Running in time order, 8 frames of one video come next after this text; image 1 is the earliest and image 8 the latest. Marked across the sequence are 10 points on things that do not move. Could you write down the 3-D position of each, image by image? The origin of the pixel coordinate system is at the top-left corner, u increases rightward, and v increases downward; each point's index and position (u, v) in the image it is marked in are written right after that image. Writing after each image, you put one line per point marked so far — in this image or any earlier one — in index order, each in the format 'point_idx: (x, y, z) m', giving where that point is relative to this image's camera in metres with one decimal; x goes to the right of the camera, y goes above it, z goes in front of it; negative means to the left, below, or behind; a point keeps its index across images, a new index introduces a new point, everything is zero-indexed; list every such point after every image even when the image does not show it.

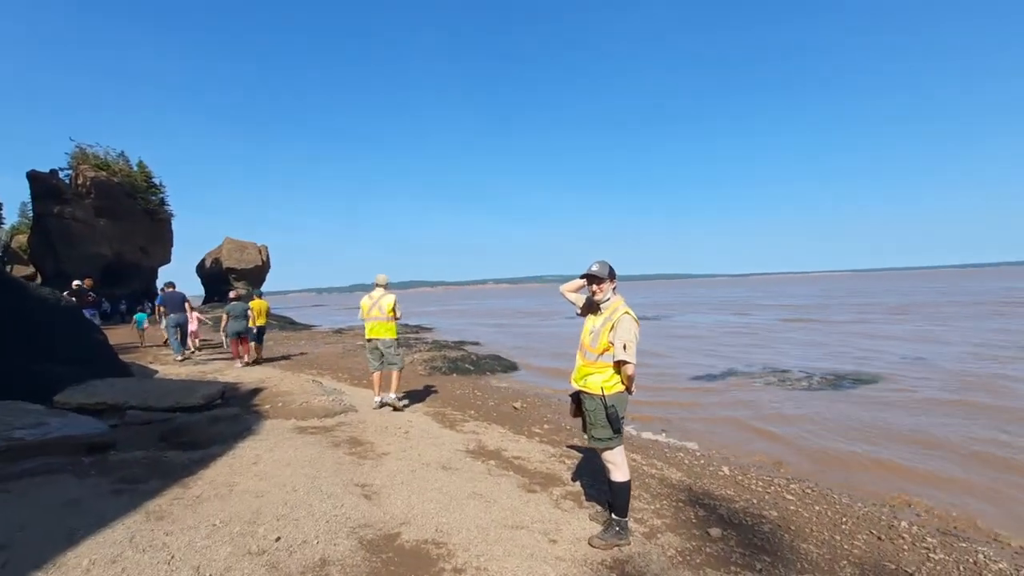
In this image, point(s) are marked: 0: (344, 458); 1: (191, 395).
0: (-2.0, -2.1, +6.2) m
1: (-5.3, -1.7, +8.5) m
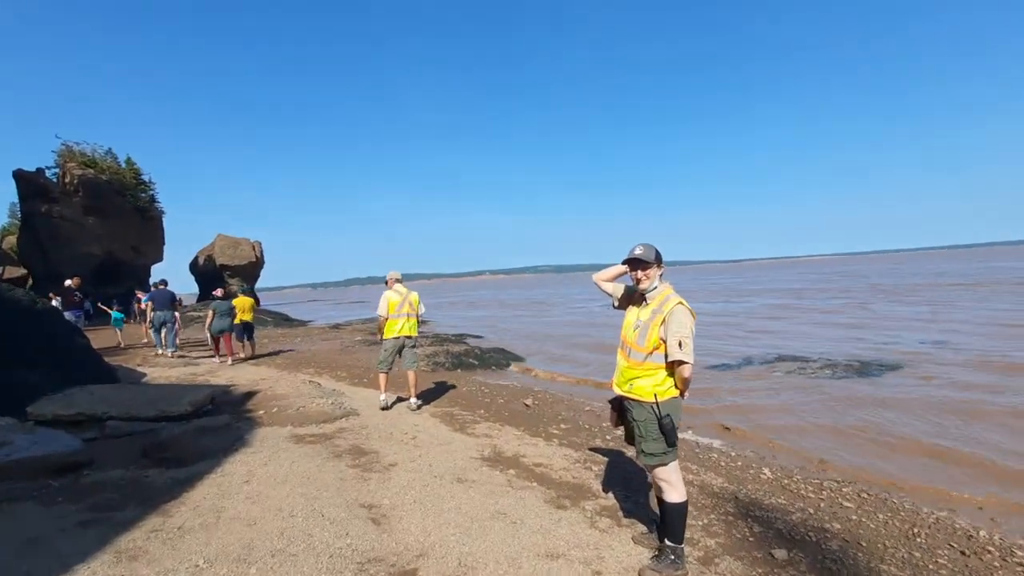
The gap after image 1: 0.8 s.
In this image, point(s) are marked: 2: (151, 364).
0: (-1.8, -2.0, +5.5) m
1: (-5.0, -1.7, +7.8) m
2: (-10.1, -2.1, +14.6) m
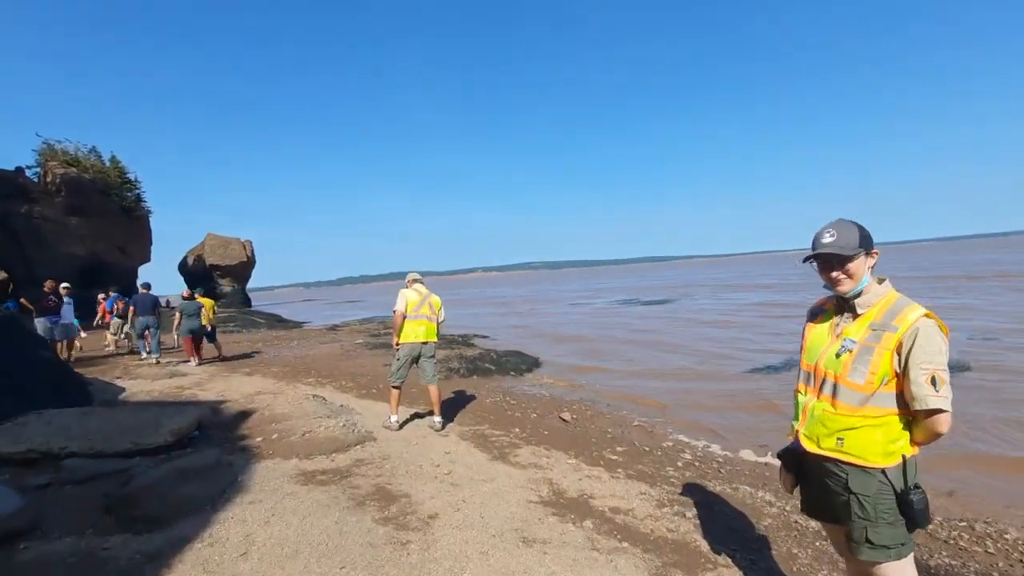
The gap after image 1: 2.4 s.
0: (-1.1, -2.0, +4.2) m
1: (-4.4, -1.7, +6.3) m
2: (-9.6, -2.2, +13.1) m
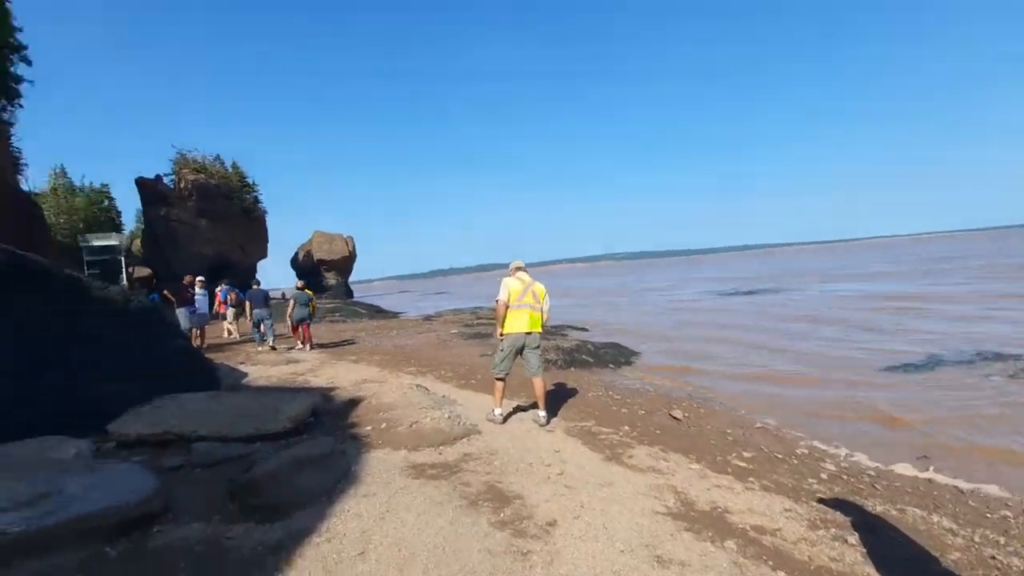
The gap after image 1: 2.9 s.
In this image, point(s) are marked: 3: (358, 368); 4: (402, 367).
0: (-0.1, -1.9, +3.9) m
1: (-3.0, -1.6, +6.6) m
2: (-7.0, -2.0, +14.1) m
3: (-3.9, -2.0, +13.1) m
4: (-2.9, -2.1, +13.6) m
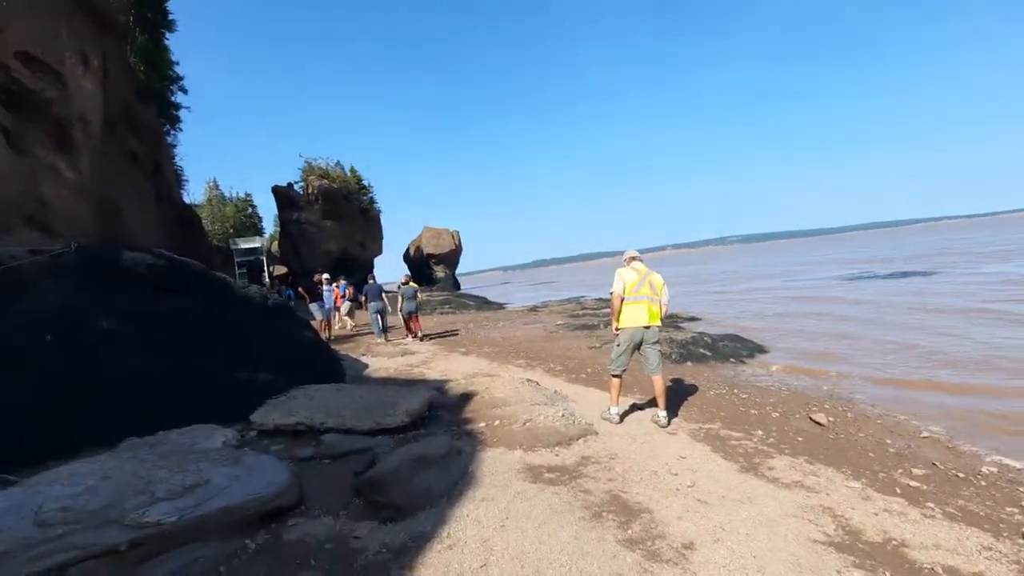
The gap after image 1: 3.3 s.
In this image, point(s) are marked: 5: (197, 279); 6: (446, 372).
0: (+0.8, -1.9, +3.5) m
1: (-1.5, -1.6, +6.7) m
2: (-4.0, -1.9, +14.9) m
3: (-1.1, -1.9, +13.3) m
4: (0.0, -1.9, +13.6) m
5: (-5.1, +0.1, +8.7) m
6: (-1.5, -1.9, +11.6) m
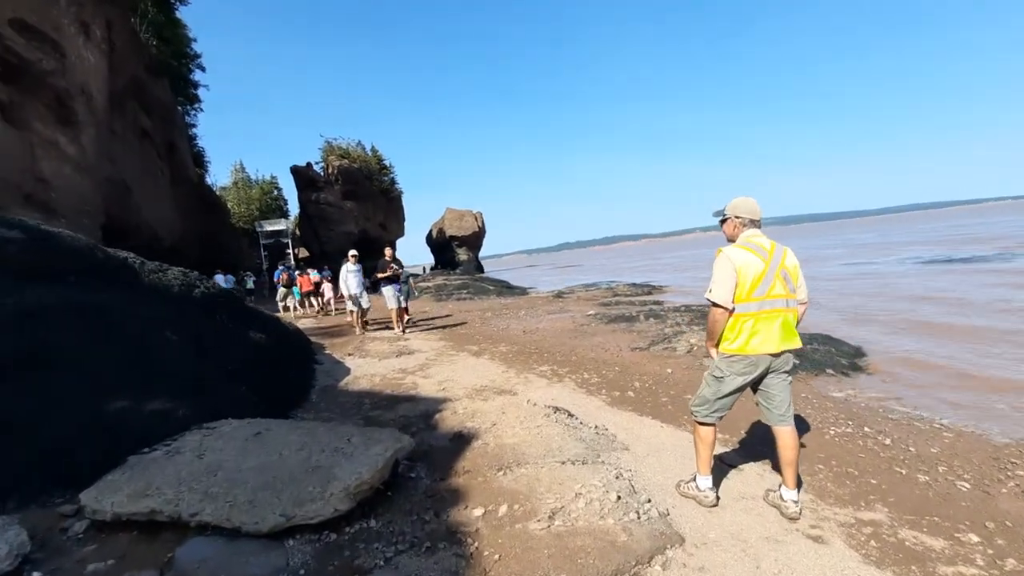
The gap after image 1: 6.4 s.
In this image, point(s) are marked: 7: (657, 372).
0: (+0.7, -1.9, +0.6) m
1: (-1.4, -1.5, +3.9) m
2: (-3.5, -1.5, +12.2) m
3: (-0.7, -1.6, +10.4) m
4: (+0.4, -1.6, +10.7) m
5: (-4.9, +0.3, +5.9) m
6: (-1.1, -1.6, +8.8) m
7: (+2.8, -1.6, +9.8) m
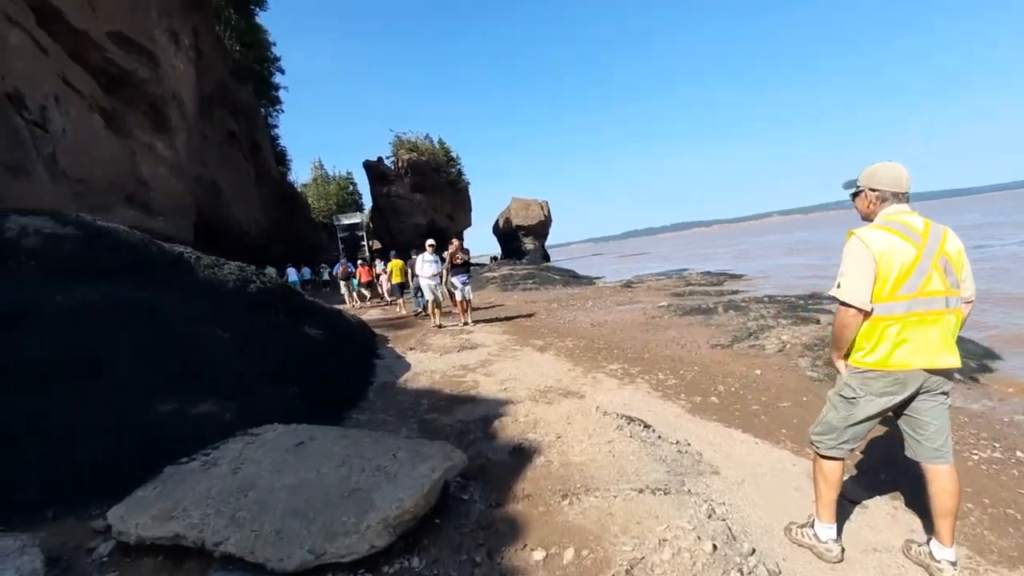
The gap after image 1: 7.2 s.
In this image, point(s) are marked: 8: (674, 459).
0: (+0.7, -1.9, -0.2) m
1: (-1.0, -1.5, +3.4) m
2: (-2.0, -1.3, +11.8) m
3: (+0.6, -1.4, +9.7) m
4: (+1.7, -1.4, +9.9) m
5: (-4.2, +0.3, +5.8) m
6: (-0.1, -1.5, +8.2) m
7: (+3.9, -1.4, +8.7) m
8: (+1.4, -1.6, +4.7) m
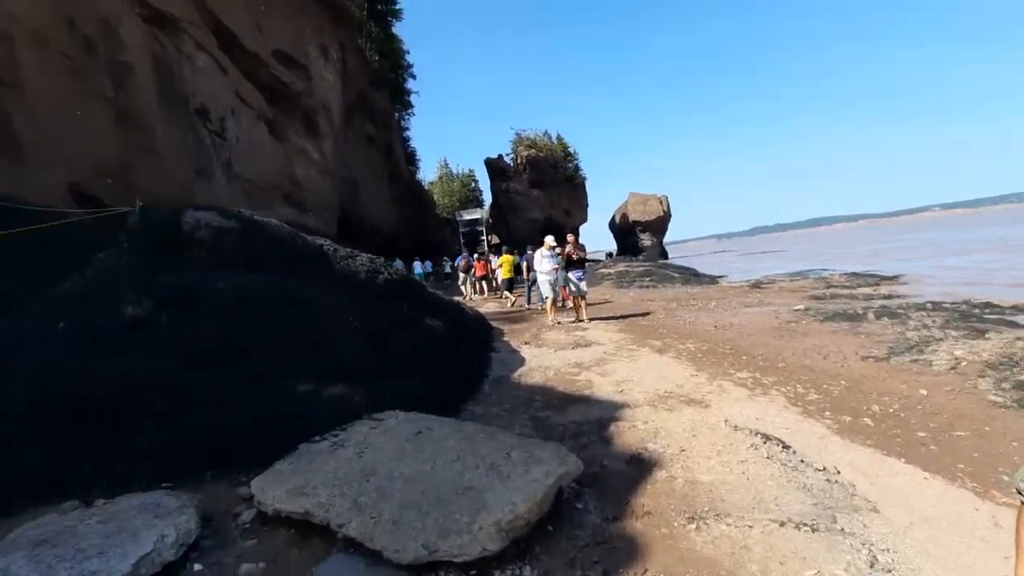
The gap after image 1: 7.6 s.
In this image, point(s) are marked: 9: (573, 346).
0: (+0.6, -2.0, -0.5) m
1: (-0.3, -1.5, +3.3) m
2: (+0.6, -1.2, +11.8) m
3: (+2.7, -1.4, +9.2) m
4: (+3.8, -1.4, +9.1) m
5: (-2.8, +0.5, +6.4) m
6: (+1.7, -1.5, +7.8) m
7: (+5.7, -1.5, +7.5) m
8: (+2.4, -1.6, +4.1) m
9: (+1.3, -1.3, +11.0) m
